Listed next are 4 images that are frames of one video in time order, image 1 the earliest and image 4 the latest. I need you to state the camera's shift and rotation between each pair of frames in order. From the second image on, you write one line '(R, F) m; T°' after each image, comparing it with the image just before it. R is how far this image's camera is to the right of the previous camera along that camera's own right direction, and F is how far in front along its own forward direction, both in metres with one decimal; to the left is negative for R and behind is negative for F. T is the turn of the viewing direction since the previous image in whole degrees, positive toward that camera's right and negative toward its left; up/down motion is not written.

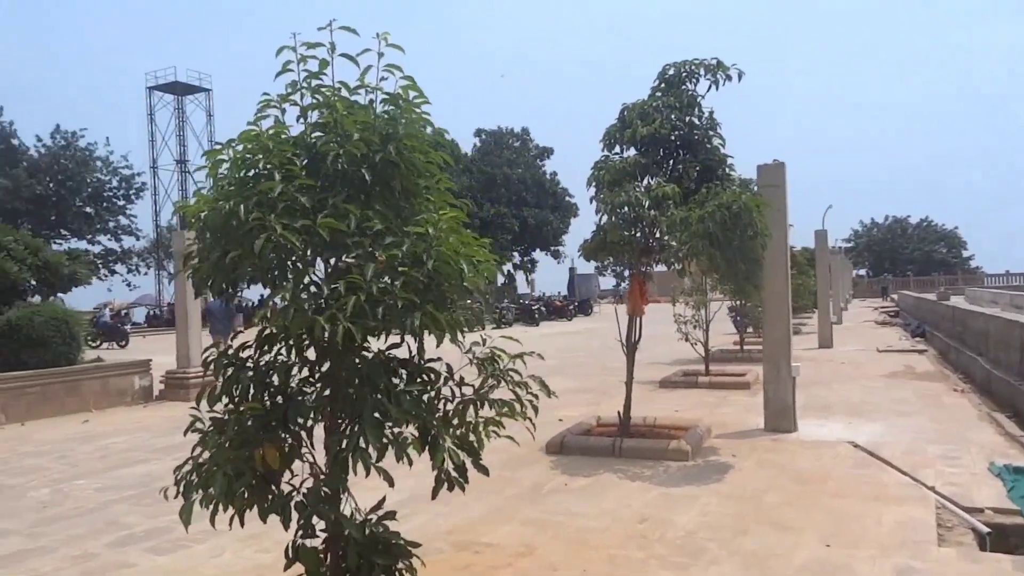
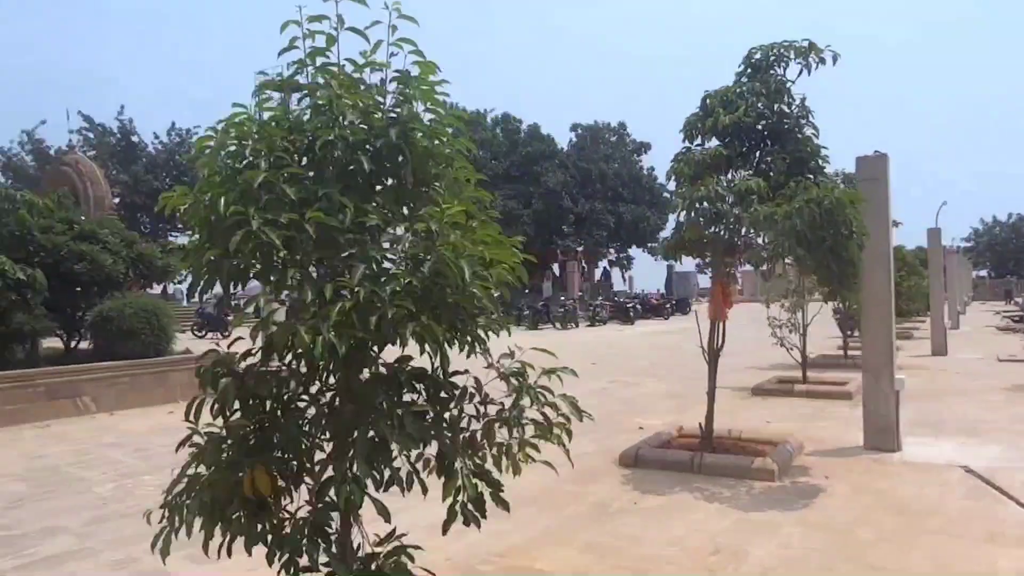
(+0.5, +0.7) m; -7°
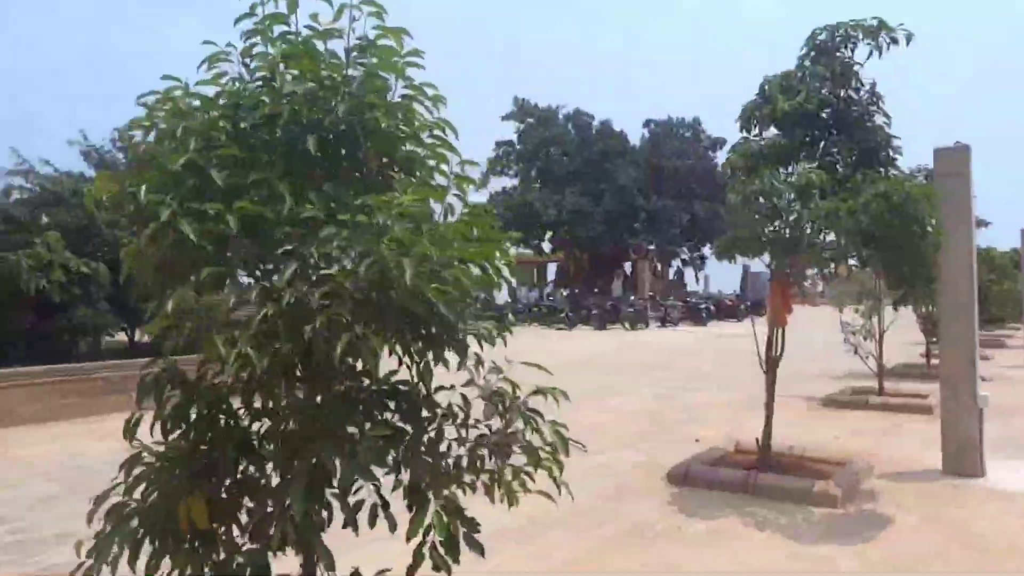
(+0.5, +0.8) m; -5°
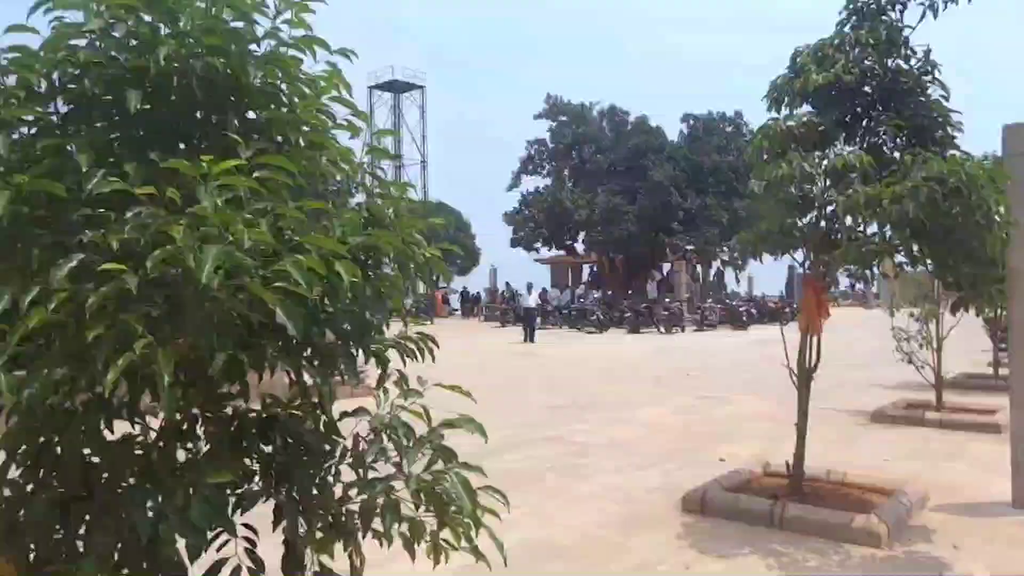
(+0.5, +1.2) m; -3°
